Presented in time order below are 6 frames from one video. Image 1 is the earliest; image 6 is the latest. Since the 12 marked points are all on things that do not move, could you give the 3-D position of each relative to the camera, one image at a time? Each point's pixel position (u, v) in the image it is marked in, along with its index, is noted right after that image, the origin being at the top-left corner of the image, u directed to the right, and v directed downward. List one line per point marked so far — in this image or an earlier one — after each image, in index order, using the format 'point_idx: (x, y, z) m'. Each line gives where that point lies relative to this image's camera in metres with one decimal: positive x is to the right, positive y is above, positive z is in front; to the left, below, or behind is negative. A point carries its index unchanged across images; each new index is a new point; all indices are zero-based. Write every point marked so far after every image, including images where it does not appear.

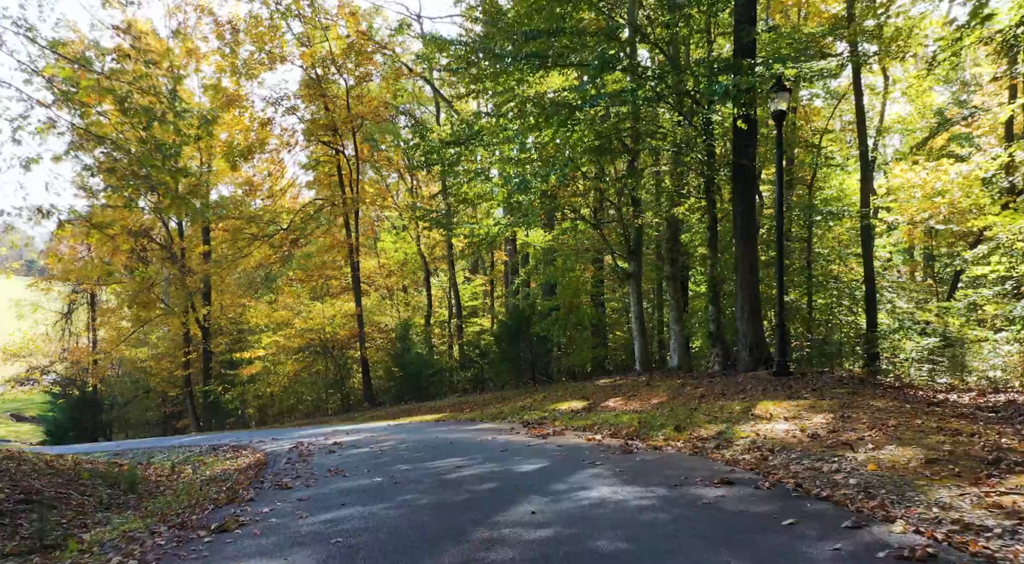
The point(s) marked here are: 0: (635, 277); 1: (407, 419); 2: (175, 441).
0: (+2.9, +0.1, +19.5) m
1: (-2.3, -3.0, +18.2) m
2: (-7.8, -3.7, +19.3) m
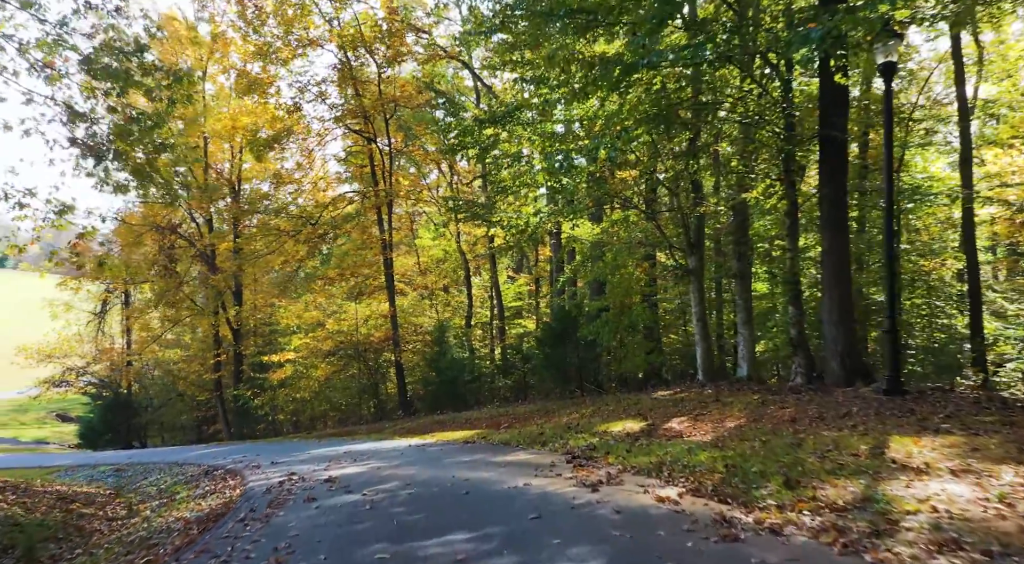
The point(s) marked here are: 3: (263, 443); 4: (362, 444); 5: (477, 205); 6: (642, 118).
0: (+3.8, +0.2, +17.2) m
1: (-1.4, -2.9, +16.2) m
2: (-6.9, -3.7, +17.6) m
3: (-5.7, -3.7, +19.3) m
4: (-2.7, -2.9, +14.8) m
5: (-0.9, +1.9, +20.1) m
6: (+2.0, +2.6, +13.1) m
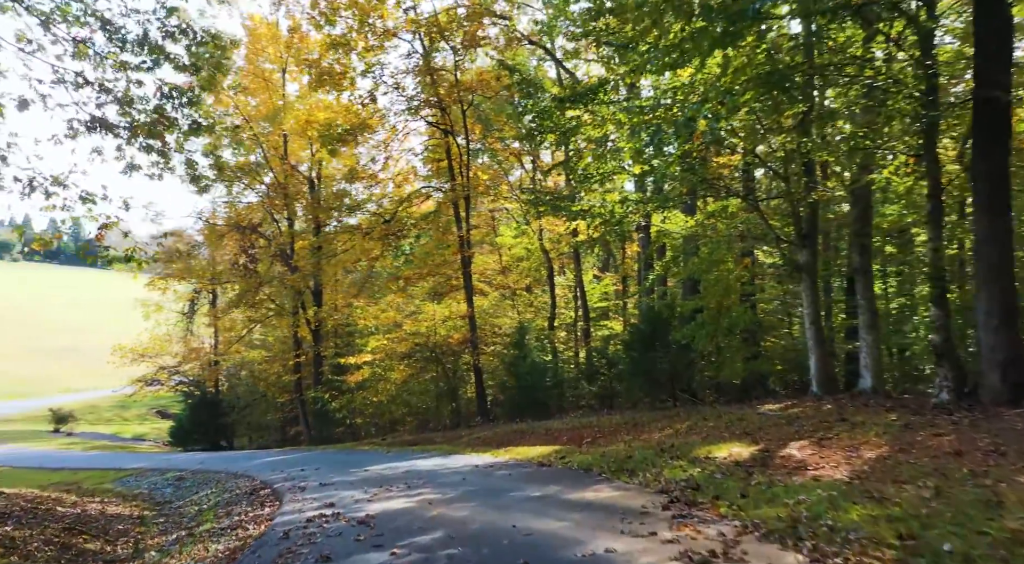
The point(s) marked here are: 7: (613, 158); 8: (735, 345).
0: (+5.3, +0.2, +15.1) m
1: (0.0, -2.9, +14.6) m
2: (-5.3, -3.7, +16.6) m
3: (-3.9, -3.7, +18.2) m
4: (-1.3, -2.8, +13.3) m
5: (+1.0, +1.9, +18.4) m
6: (+3.1, +2.6, +11.1) m
7: (+1.9, +2.4, +16.2) m
8: (+4.8, -1.4, +18.3) m
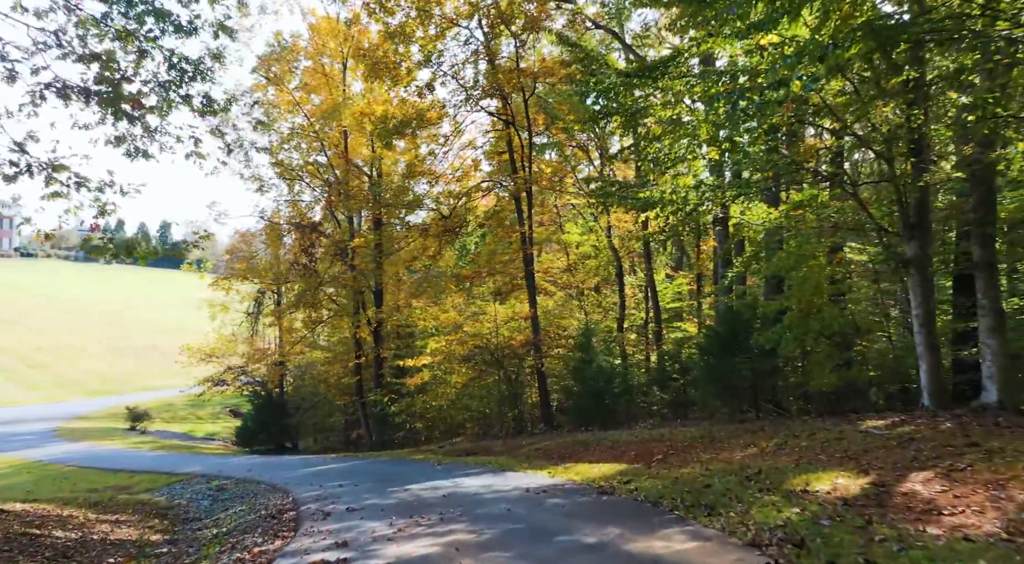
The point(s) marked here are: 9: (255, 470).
0: (+6.3, +0.3, +13.1) m
1: (+1.0, -2.9, +13.1) m
2: (-4.1, -3.6, +15.5) m
3: (-2.6, -3.7, +17.0) m
4: (-0.5, -2.8, +11.9) m
5: (+2.3, +2.0, +16.8) m
6: (+3.8, +2.7, +9.4) m
7: (+3.0, +2.5, +14.6) m
8: (+6.1, -1.3, +16.3) m
9: (-6.0, -4.4, +19.4) m
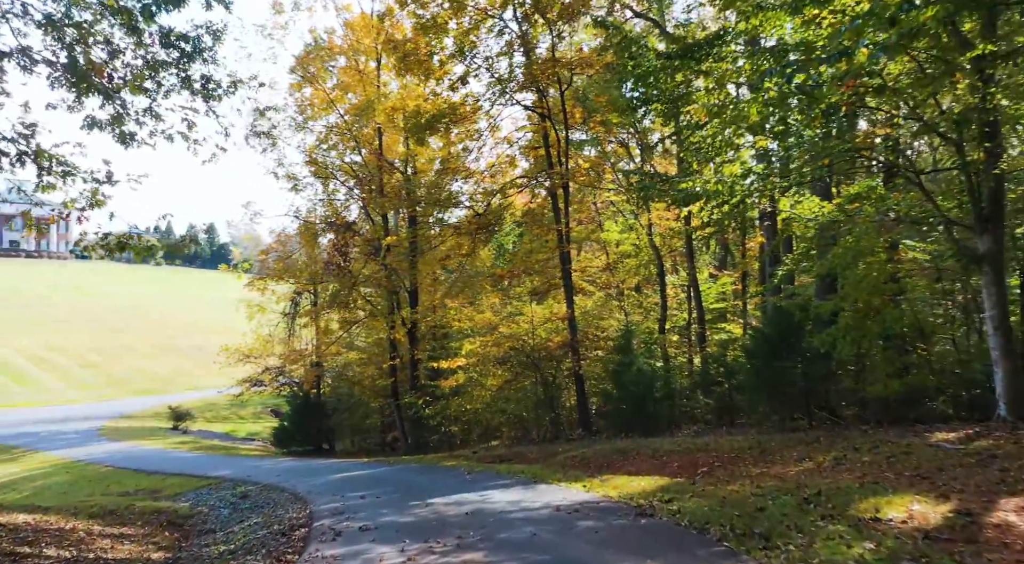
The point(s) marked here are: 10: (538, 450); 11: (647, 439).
0: (+6.8, +0.3, +12.0) m
1: (+1.5, -2.8, +12.2) m
2: (-3.5, -3.6, +14.9) m
3: (-2.0, -3.7, +16.2) m
4: (-0.1, -2.8, +11.1) m
5: (+2.9, +2.0, +15.9) m
6: (+4.1, +2.7, +8.3) m
7: (+3.6, +2.5, +13.6) m
8: (+6.7, -1.3, +15.2) m
9: (-5.2, -4.3, +18.9) m
10: (+0.6, -3.9, +19.4) m
11: (+3.0, -3.5, +18.7) m
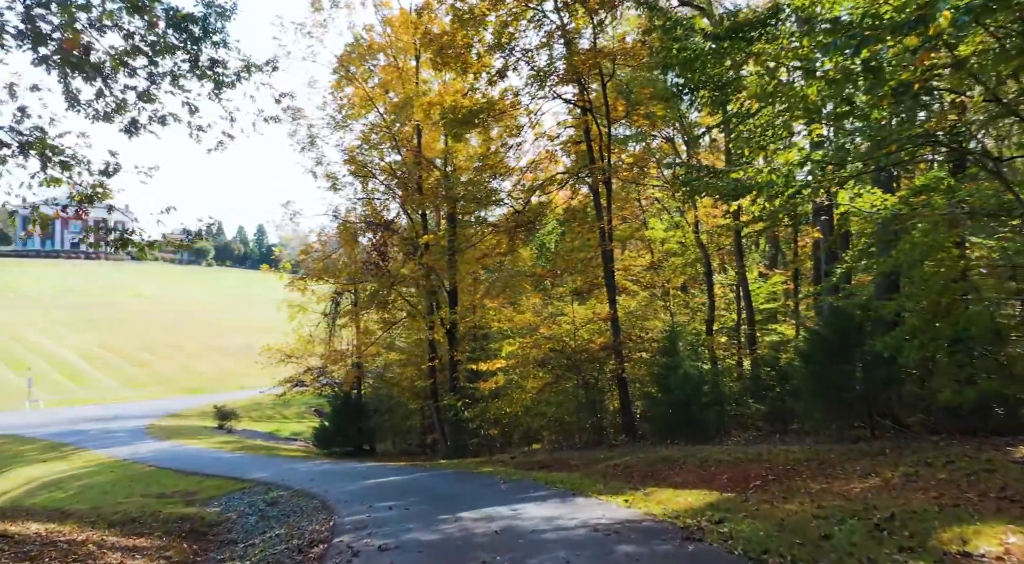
0: (+7.2, +0.3, +10.9) m
1: (+2.0, -2.8, +11.4) m
2: (-2.9, -3.6, +14.3) m
3: (-1.2, -3.6, +15.6) m
4: (+0.4, -2.7, +10.4) m
5: (+3.6, +2.0, +15.0) m
6: (+4.4, +2.8, +7.4) m
7: (+4.1, +2.5, +12.6) m
8: (+7.4, -1.3, +14.1) m
9: (-4.3, -4.3, +18.4) m
10: (+1.4, -3.9, +18.6) m
11: (+3.9, -3.5, +17.8) m
